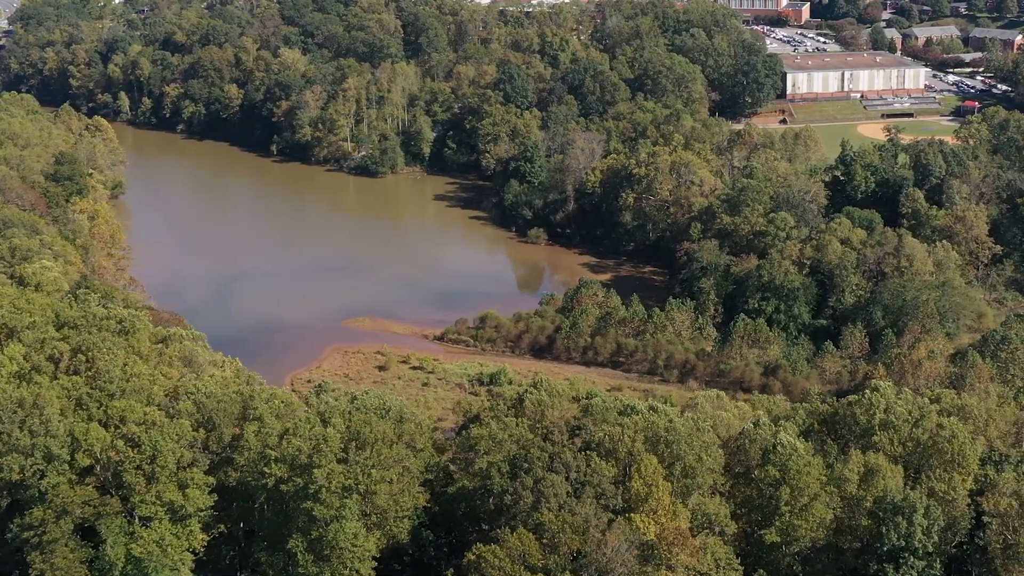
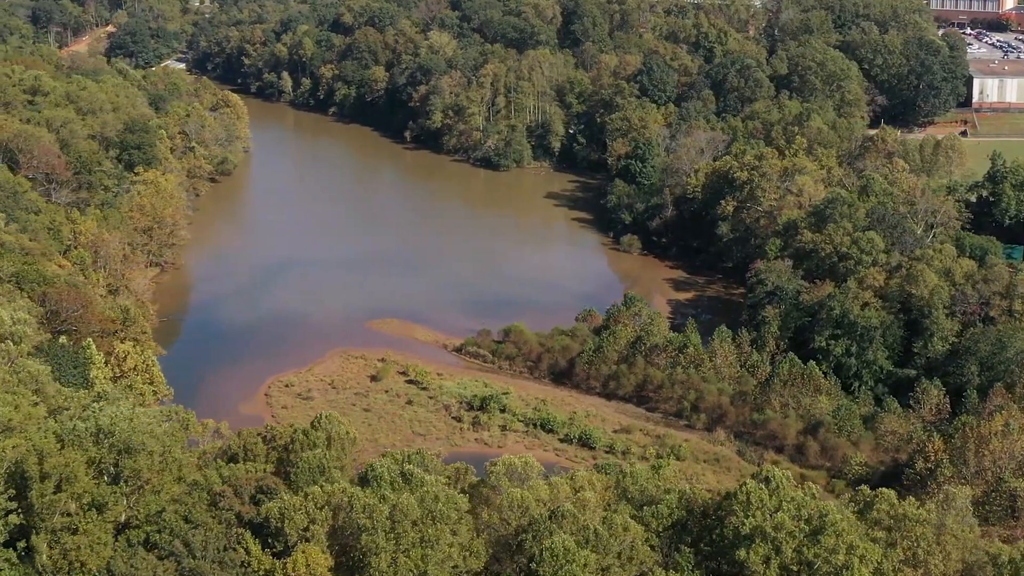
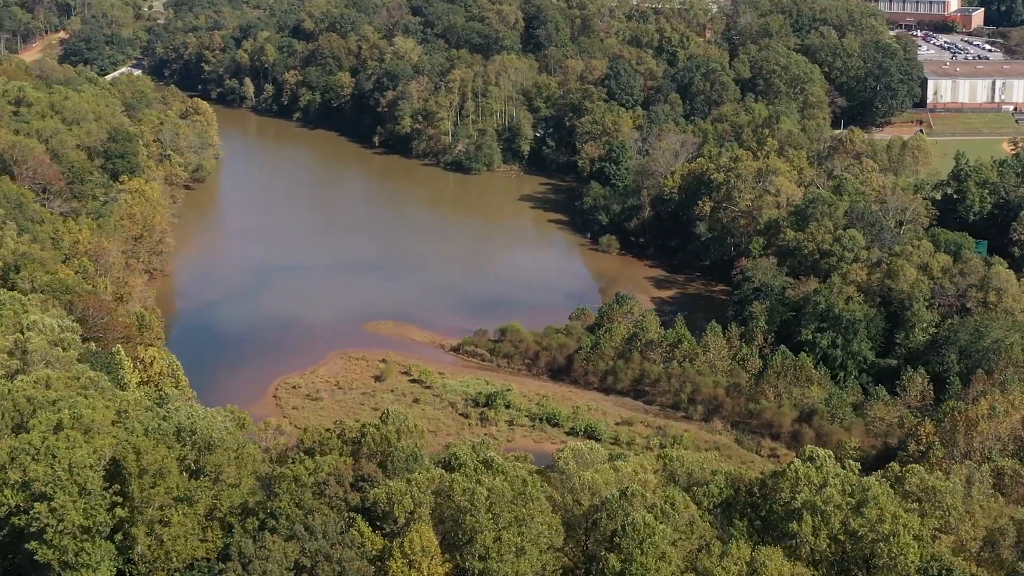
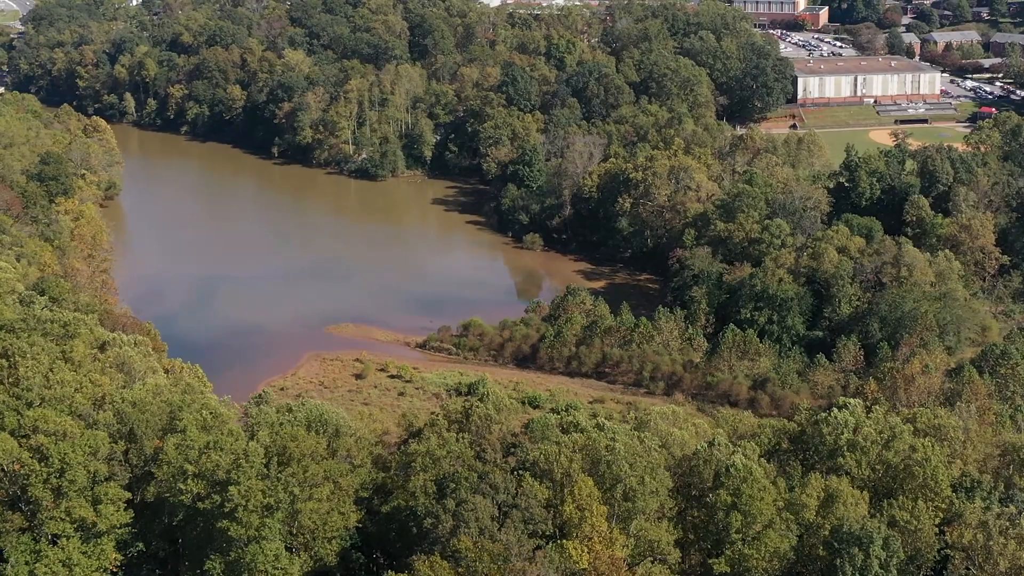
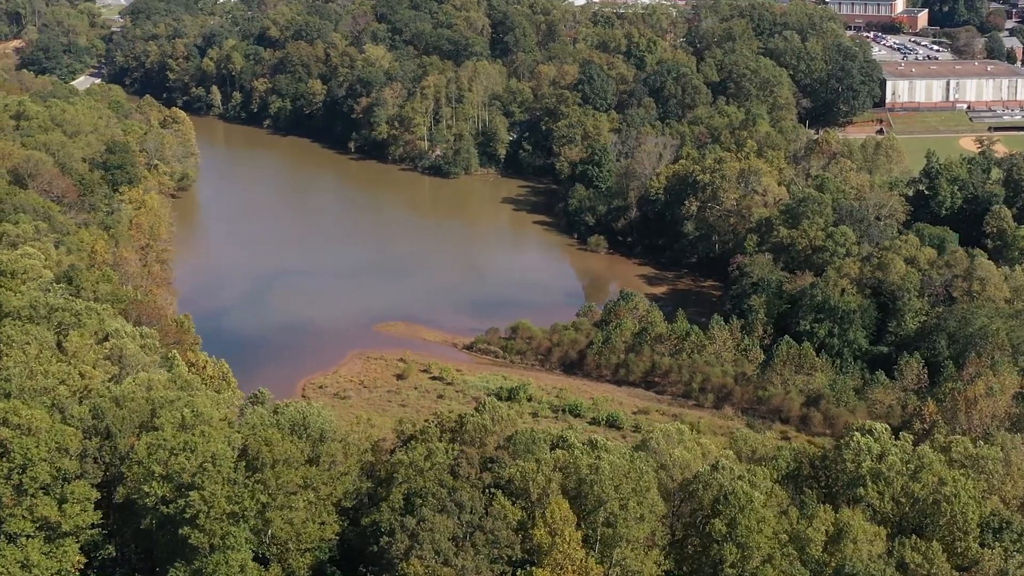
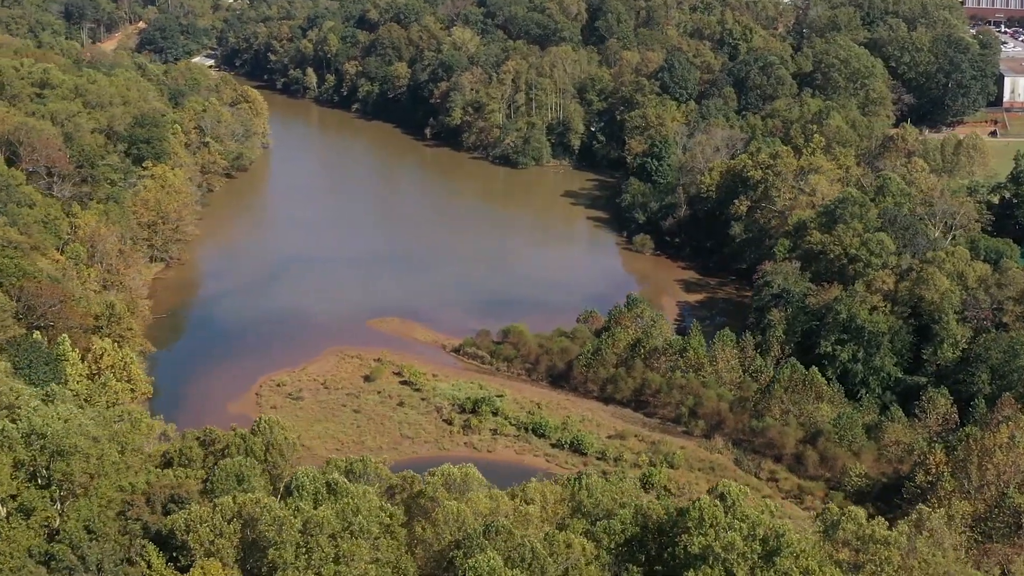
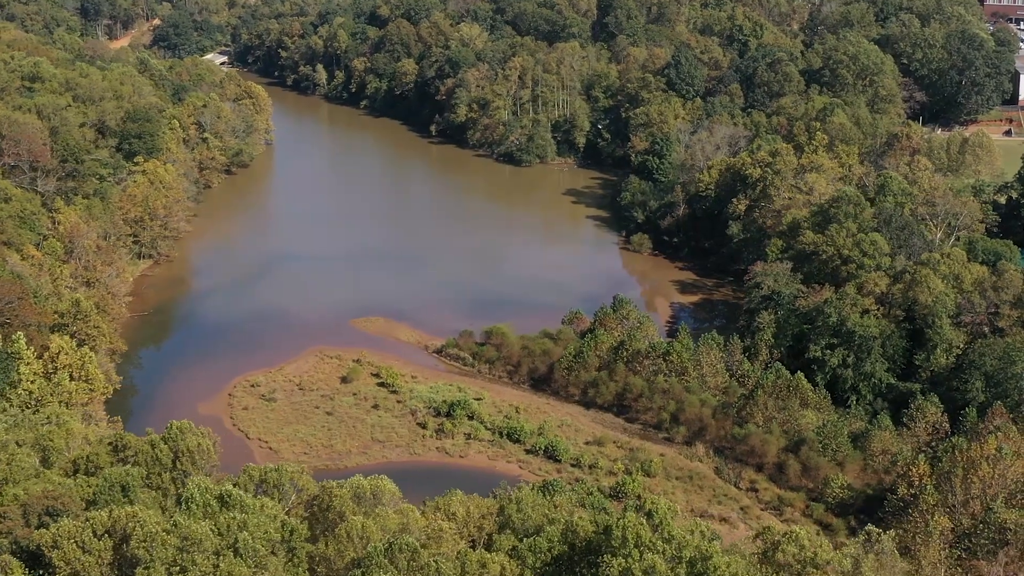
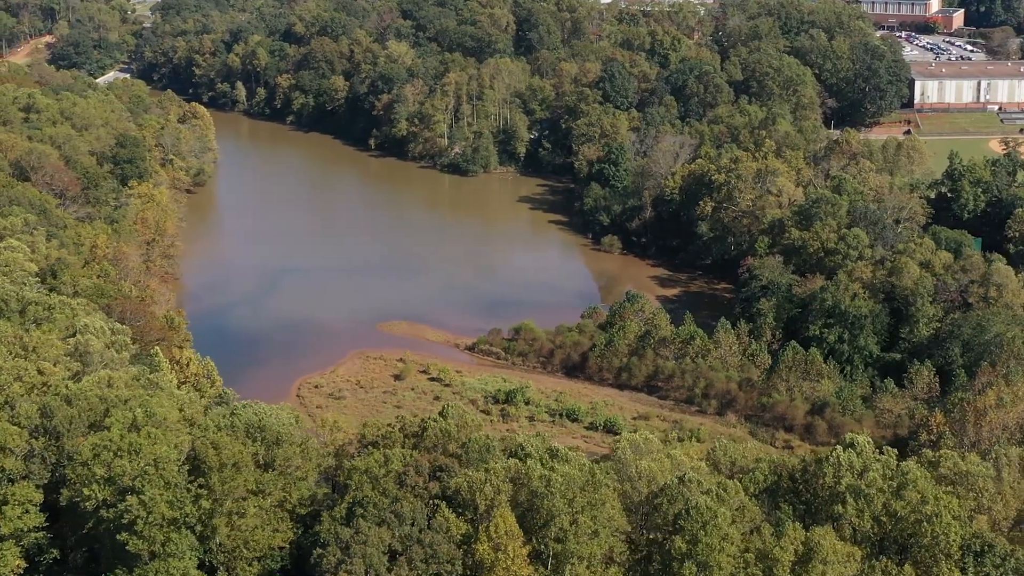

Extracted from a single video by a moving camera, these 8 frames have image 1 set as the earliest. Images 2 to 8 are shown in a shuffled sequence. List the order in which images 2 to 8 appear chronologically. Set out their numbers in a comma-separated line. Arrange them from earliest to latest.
4, 5, 8, 3, 2, 6, 7
